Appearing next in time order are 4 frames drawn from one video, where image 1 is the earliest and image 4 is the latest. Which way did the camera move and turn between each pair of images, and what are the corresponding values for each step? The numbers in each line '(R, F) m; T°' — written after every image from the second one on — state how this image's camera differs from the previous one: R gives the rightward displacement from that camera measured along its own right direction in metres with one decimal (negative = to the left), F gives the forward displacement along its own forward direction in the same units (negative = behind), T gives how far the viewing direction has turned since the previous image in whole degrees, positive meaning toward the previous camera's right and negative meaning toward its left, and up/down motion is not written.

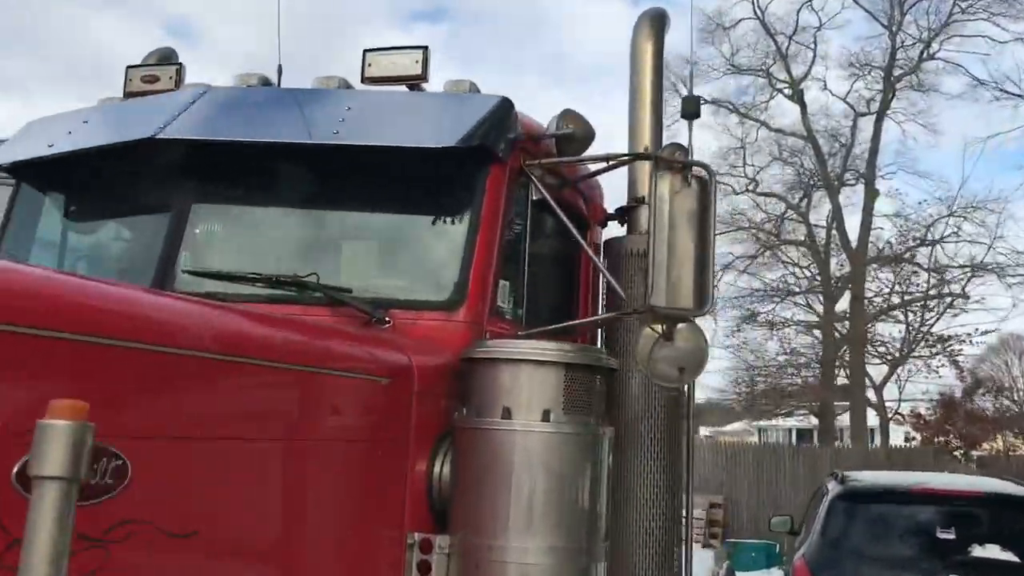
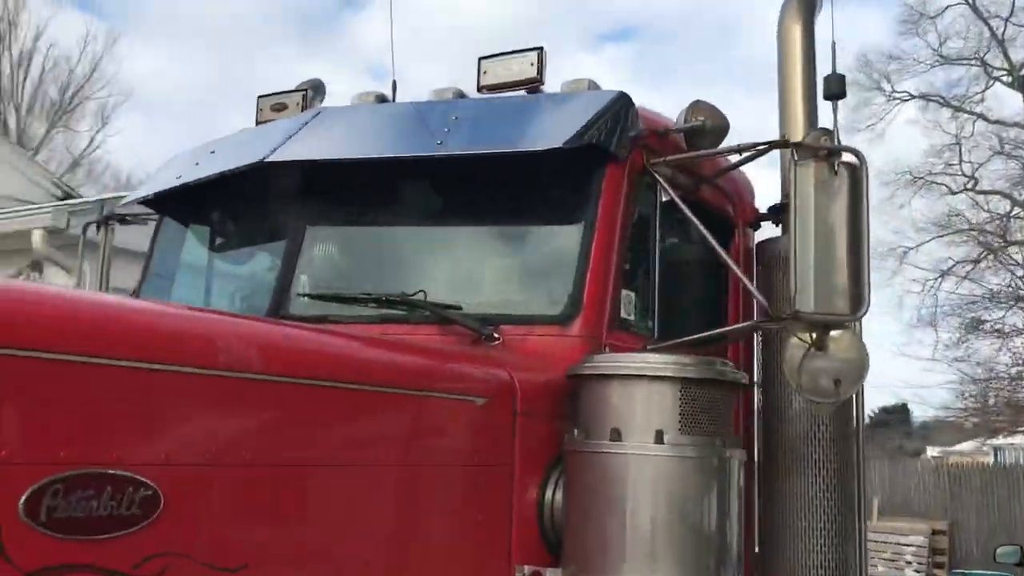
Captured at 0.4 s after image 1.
(+0.2, +0.2) m; -12°
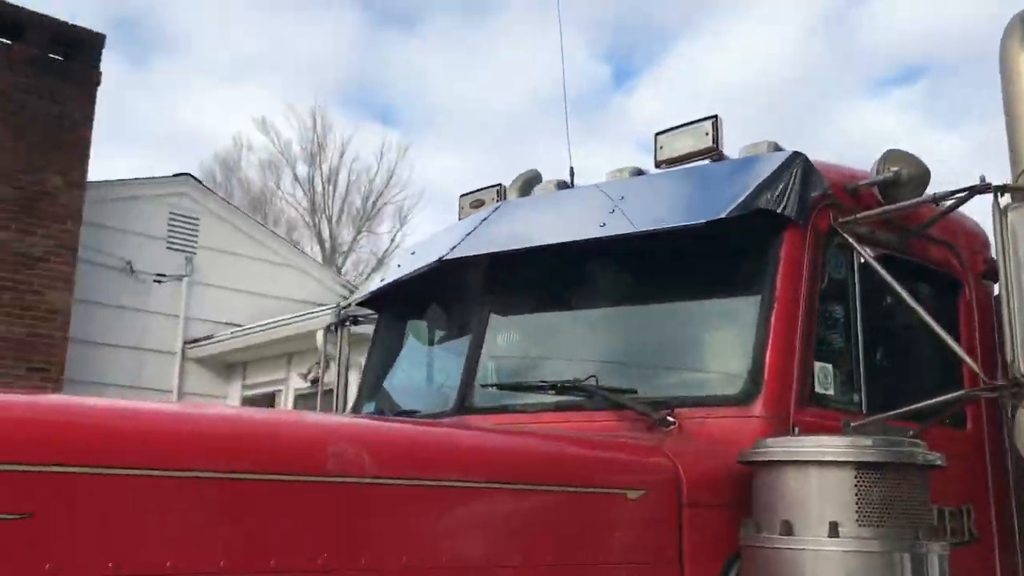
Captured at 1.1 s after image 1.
(+0.3, +0.1) m; -17°
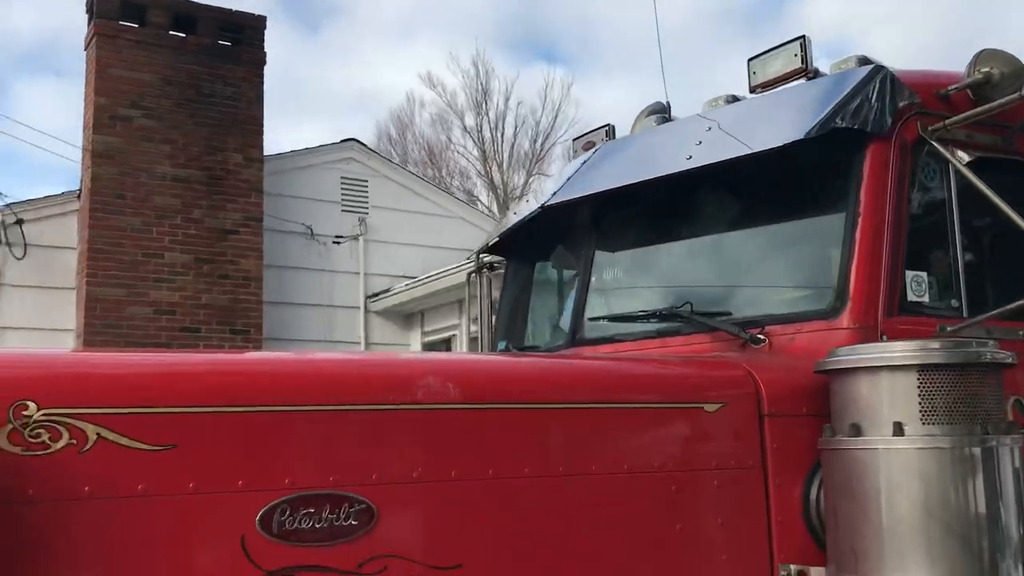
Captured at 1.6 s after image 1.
(+0.2, -0.2) m; -11°
